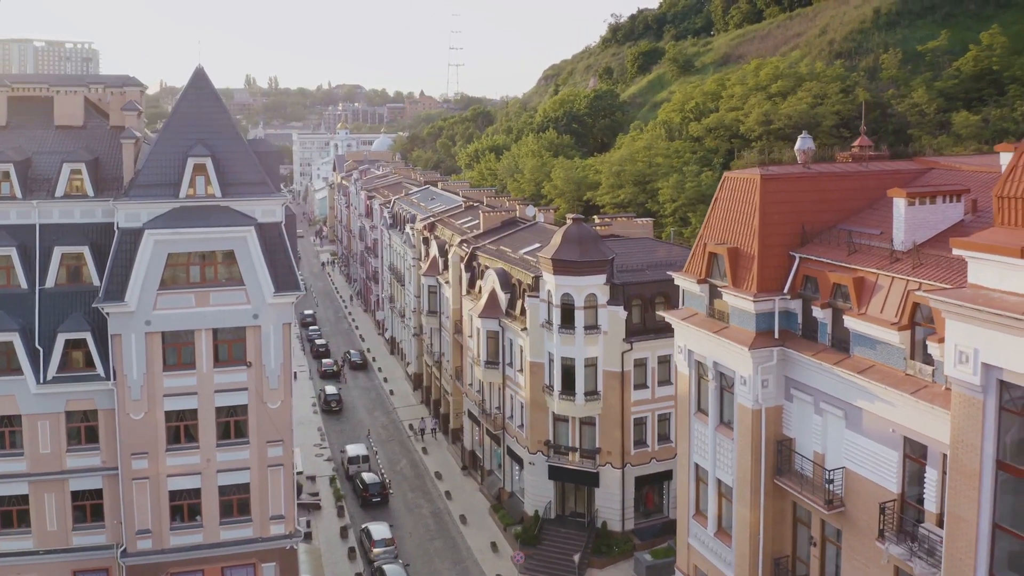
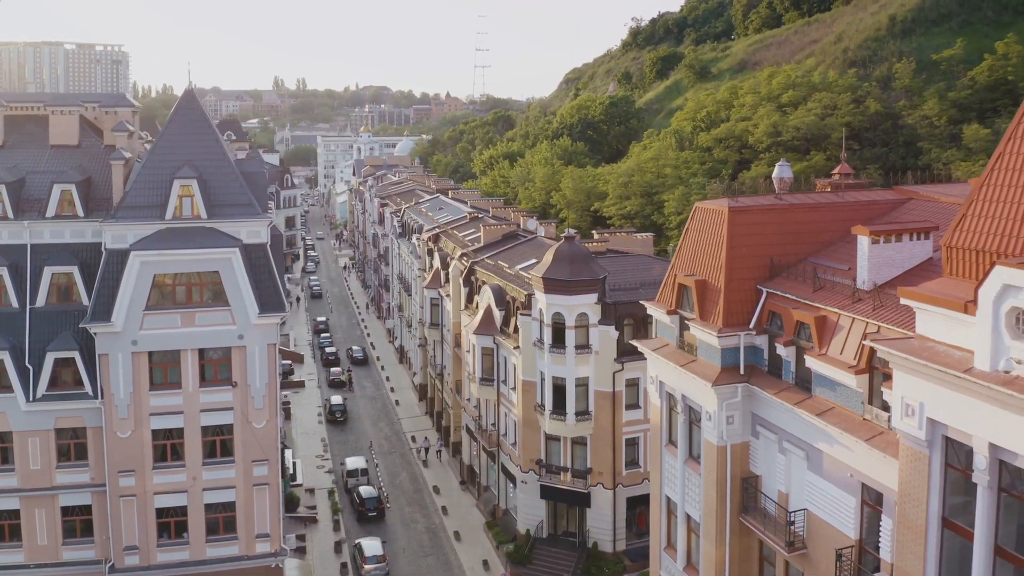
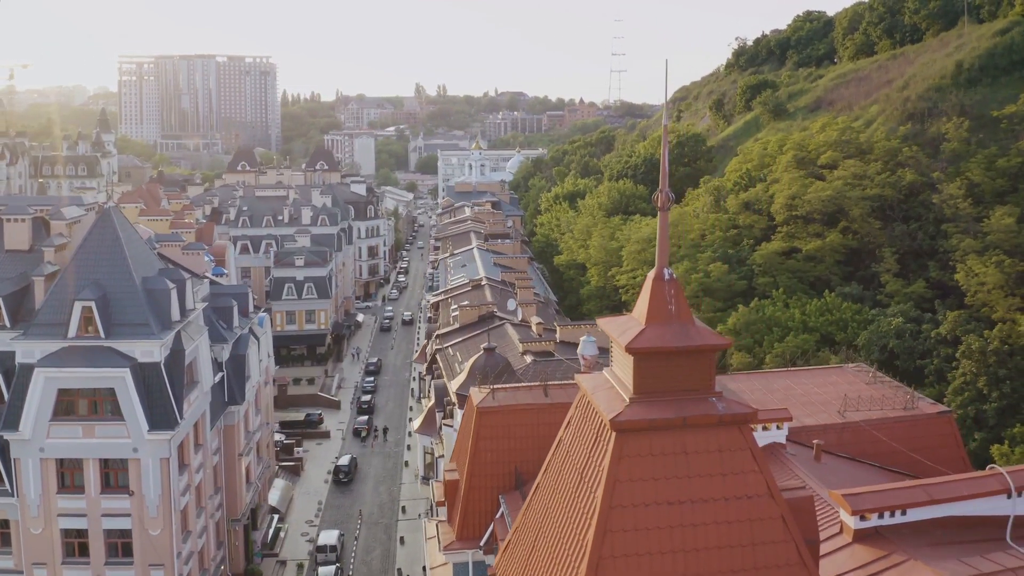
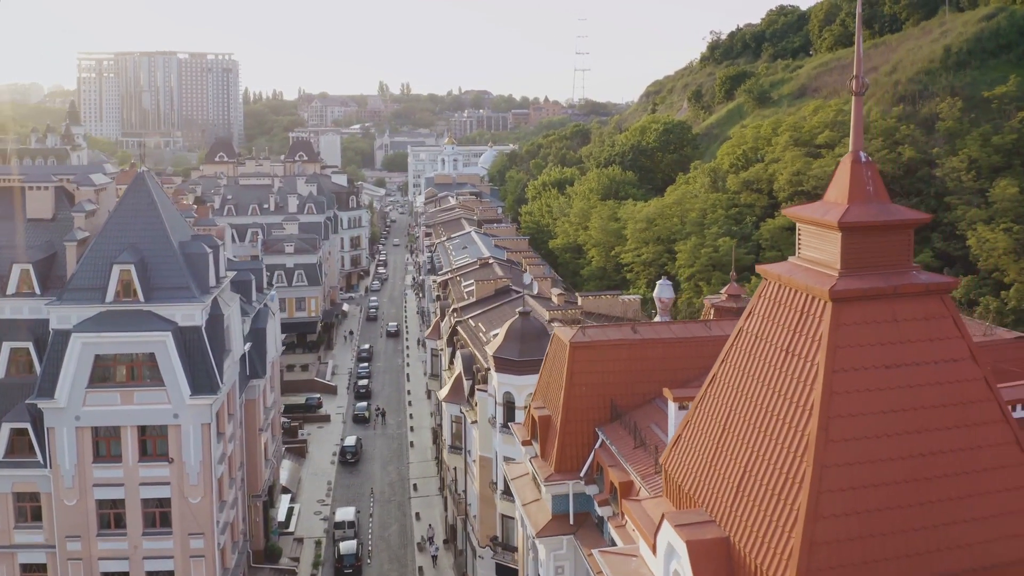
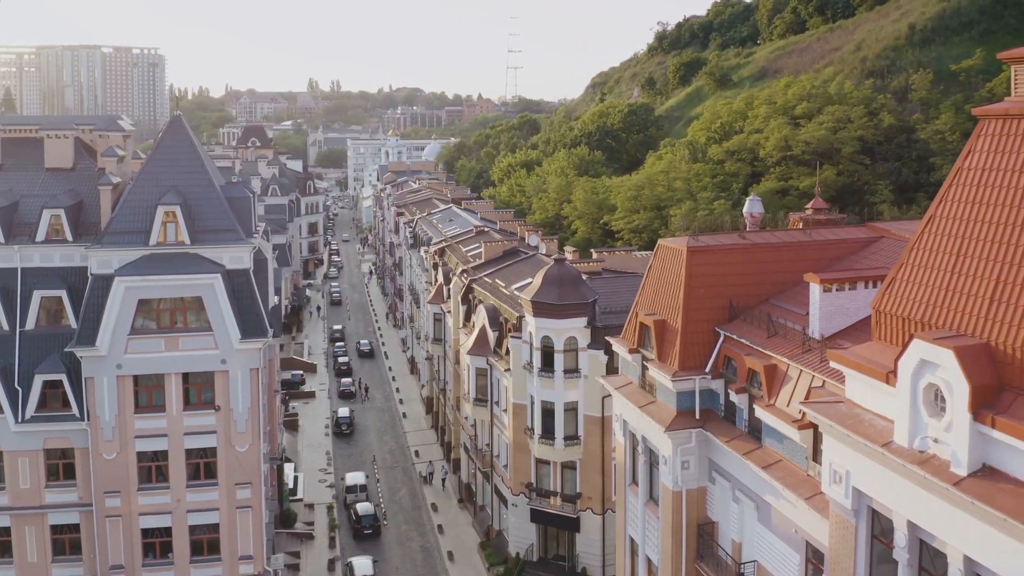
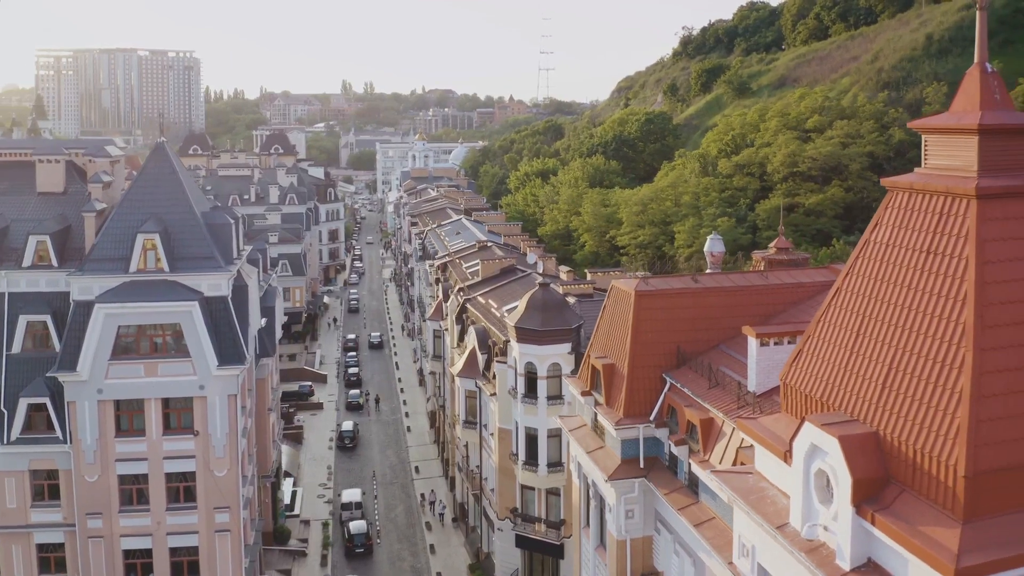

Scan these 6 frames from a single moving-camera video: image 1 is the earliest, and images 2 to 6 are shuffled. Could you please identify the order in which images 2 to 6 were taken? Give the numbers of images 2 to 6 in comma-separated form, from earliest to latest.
2, 5, 6, 4, 3
